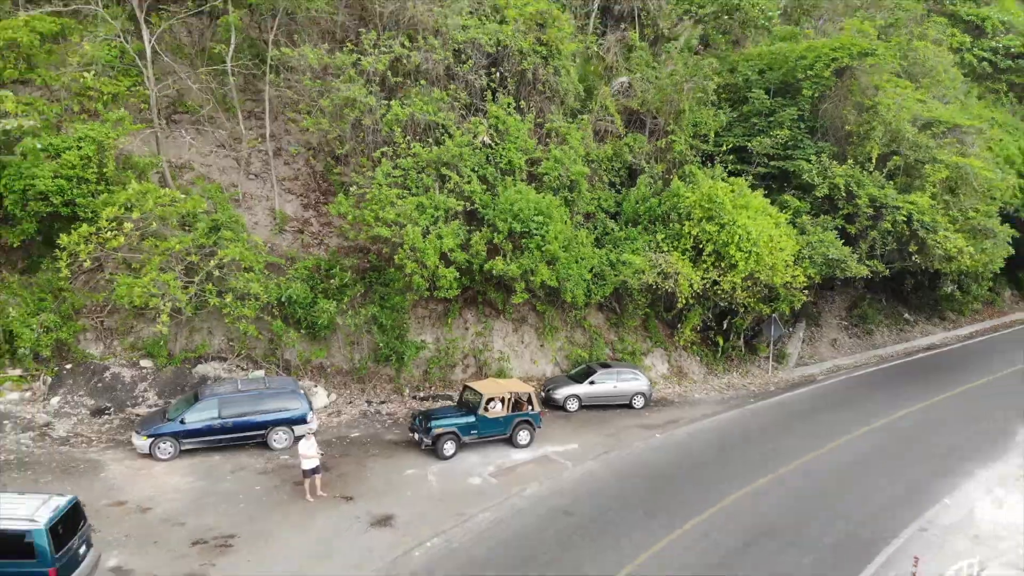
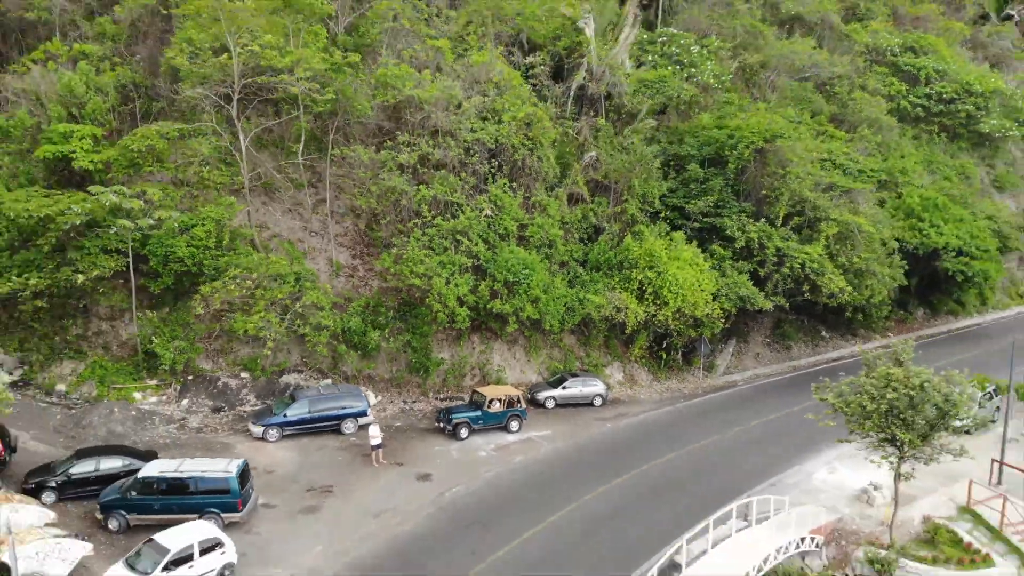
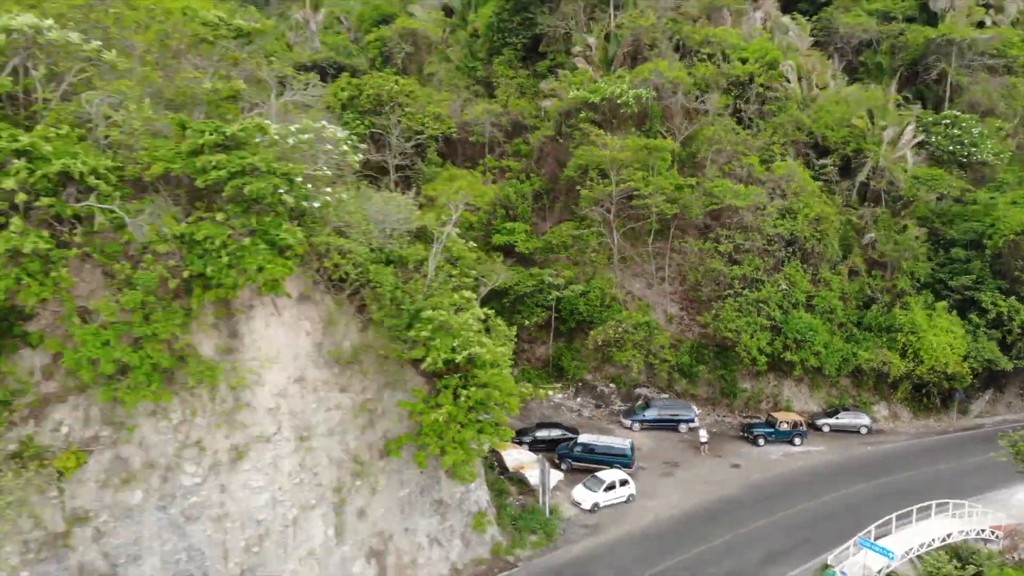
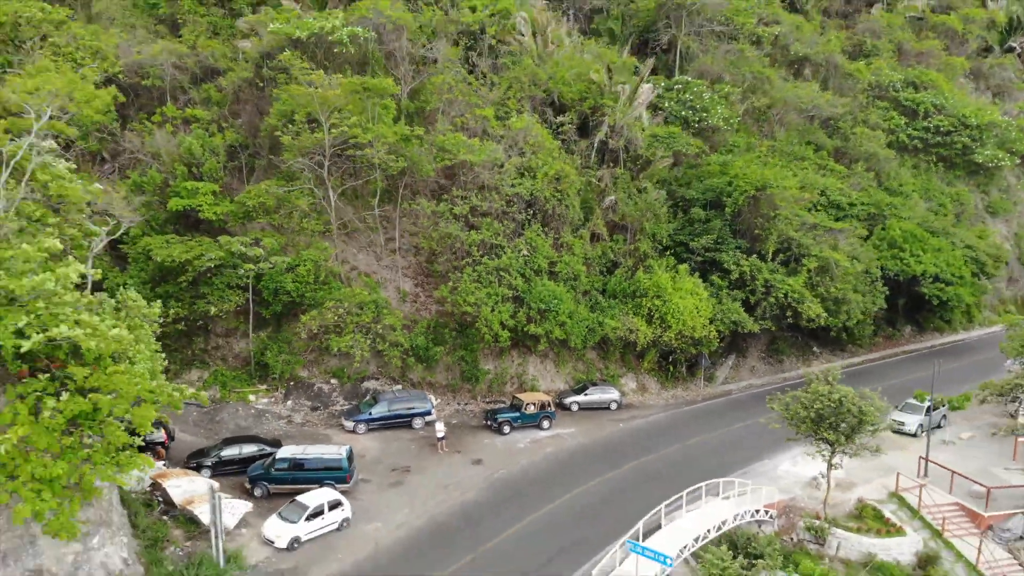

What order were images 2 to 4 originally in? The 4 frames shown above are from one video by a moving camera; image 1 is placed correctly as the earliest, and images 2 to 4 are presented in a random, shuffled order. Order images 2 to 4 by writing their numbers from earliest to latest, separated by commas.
2, 4, 3
